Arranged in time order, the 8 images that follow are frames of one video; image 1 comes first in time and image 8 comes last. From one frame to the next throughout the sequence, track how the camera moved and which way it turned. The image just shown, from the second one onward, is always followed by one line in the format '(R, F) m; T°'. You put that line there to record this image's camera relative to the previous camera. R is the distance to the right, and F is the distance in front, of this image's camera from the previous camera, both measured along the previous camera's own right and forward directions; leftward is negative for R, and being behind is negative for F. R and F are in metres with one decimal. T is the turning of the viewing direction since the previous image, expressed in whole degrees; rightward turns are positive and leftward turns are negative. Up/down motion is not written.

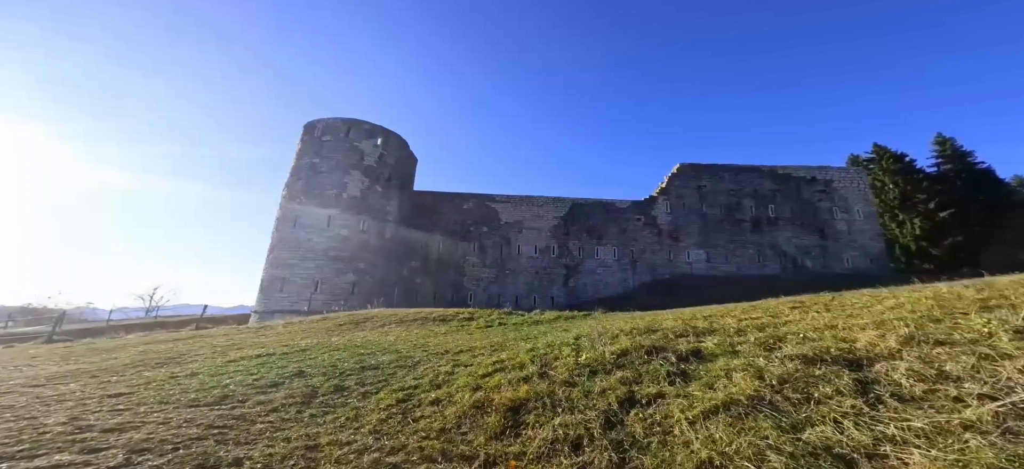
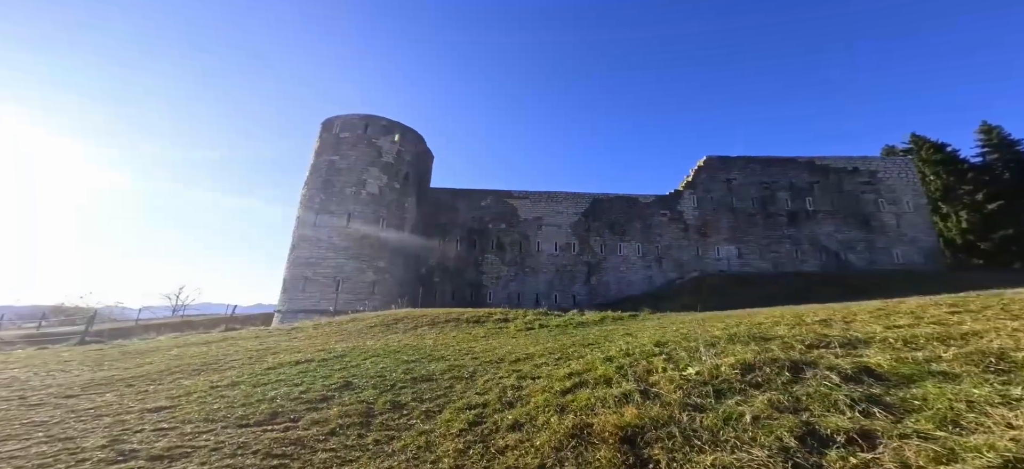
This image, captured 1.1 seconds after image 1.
(-0.8, +0.6) m; -2°
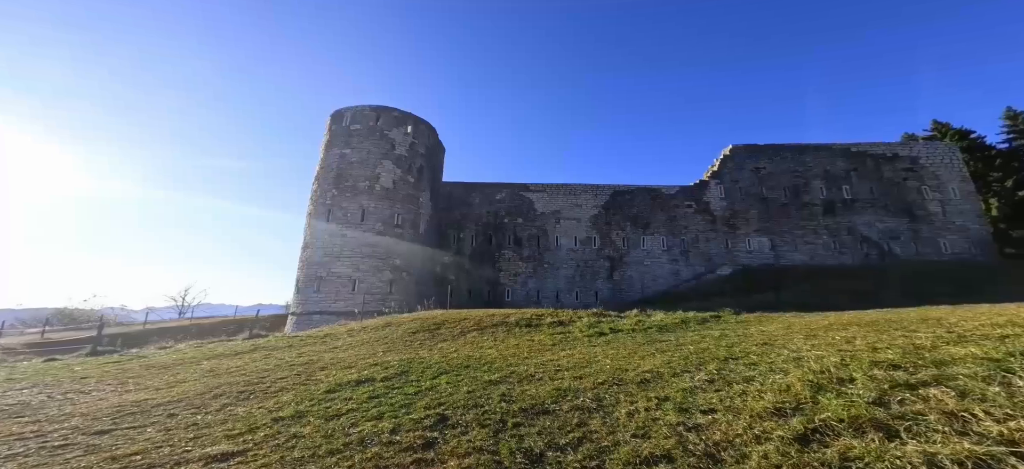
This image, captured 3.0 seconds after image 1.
(-1.6, +1.1) m; 0°
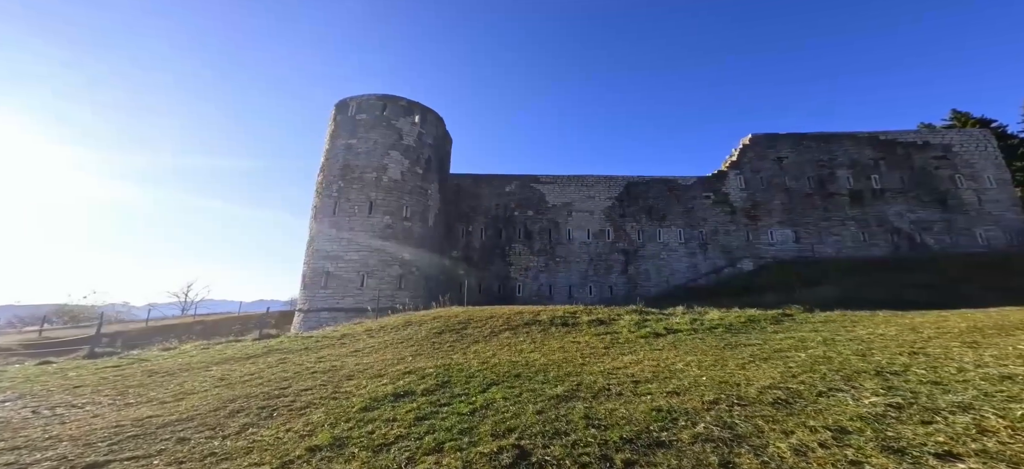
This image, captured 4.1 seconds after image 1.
(-0.9, +0.9) m; 0°
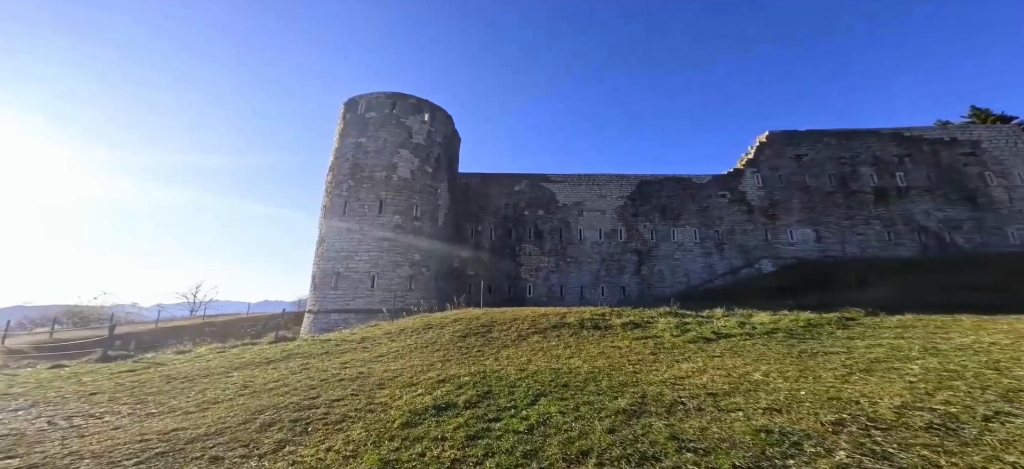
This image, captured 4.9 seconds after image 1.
(-0.7, +0.5) m; 0°
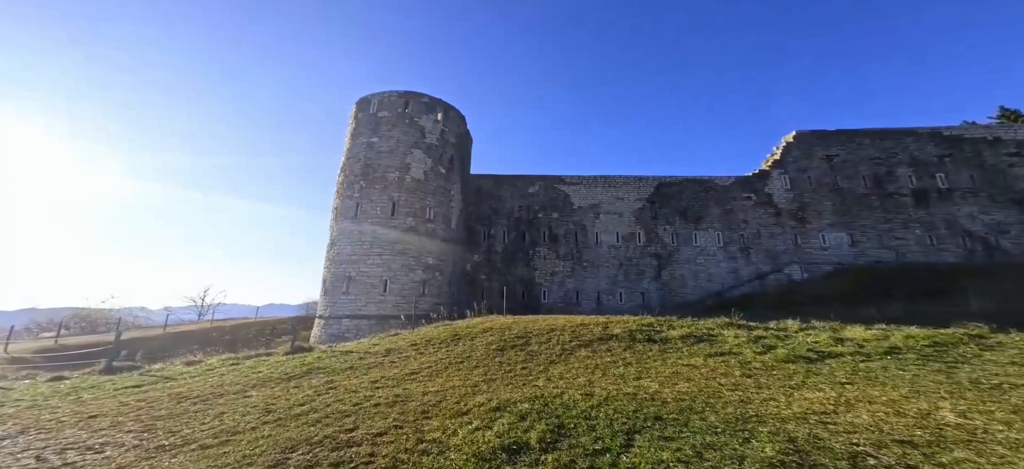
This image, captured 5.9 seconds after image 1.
(-1.0, +1.0) m; 0°
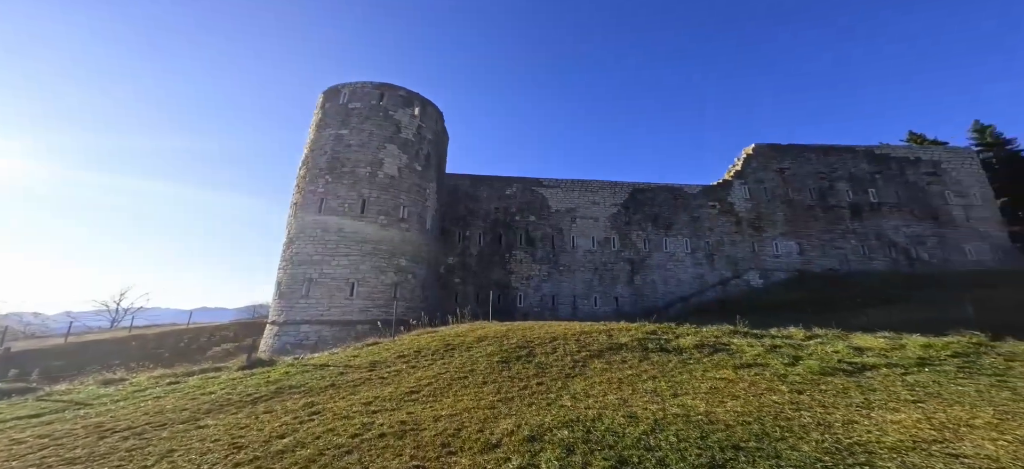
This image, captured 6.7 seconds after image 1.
(-1.0, +0.9) m; +6°
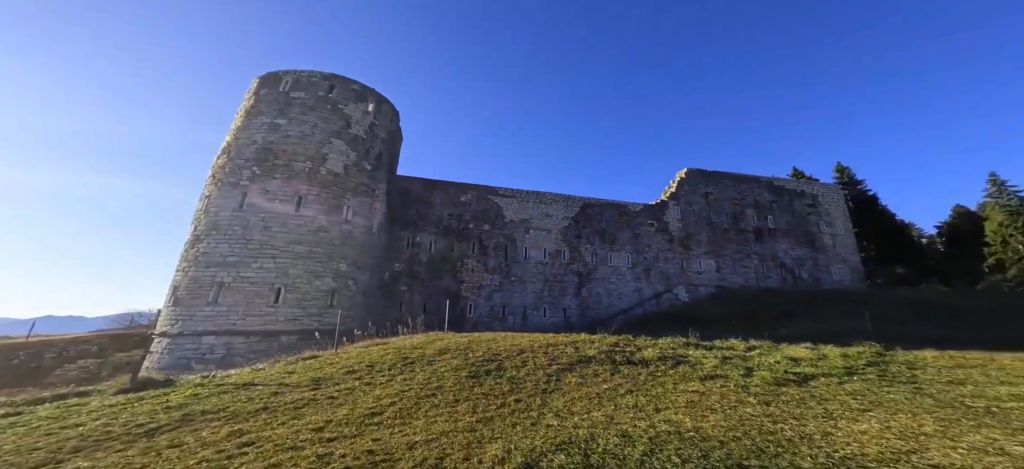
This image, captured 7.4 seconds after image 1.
(-0.6, +0.5) m; +9°
